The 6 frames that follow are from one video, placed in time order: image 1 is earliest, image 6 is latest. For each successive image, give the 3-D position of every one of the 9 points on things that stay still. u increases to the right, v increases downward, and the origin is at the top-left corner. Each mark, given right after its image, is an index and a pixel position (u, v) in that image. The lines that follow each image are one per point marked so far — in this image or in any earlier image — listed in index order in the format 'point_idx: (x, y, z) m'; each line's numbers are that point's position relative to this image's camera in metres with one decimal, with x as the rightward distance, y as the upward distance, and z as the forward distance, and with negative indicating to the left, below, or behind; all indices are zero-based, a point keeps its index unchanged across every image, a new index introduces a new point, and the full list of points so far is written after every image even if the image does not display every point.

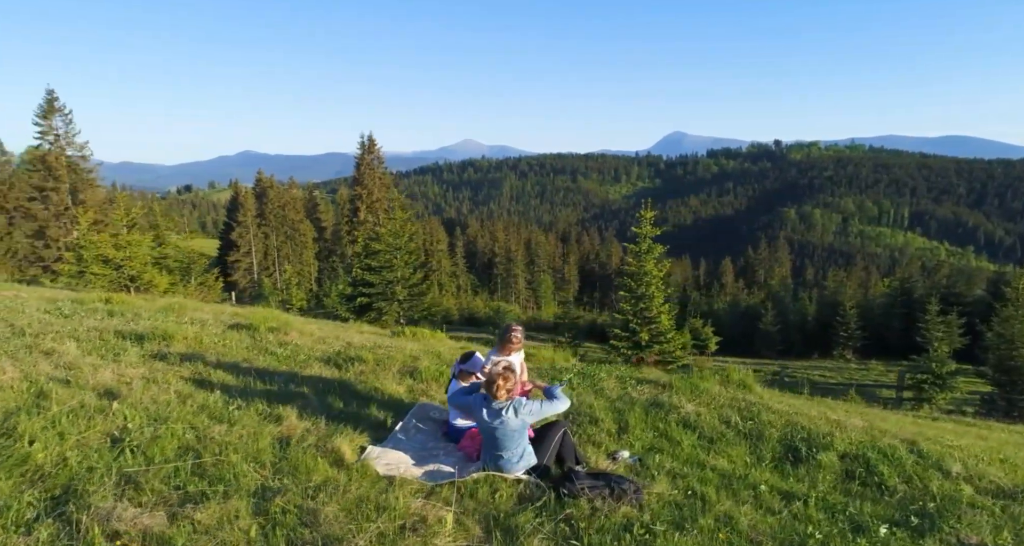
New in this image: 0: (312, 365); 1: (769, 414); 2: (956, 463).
0: (-2.9, -1.3, +9.5) m
1: (+3.7, -2.0, +9.5) m
2: (+4.8, -2.0, +7.1) m
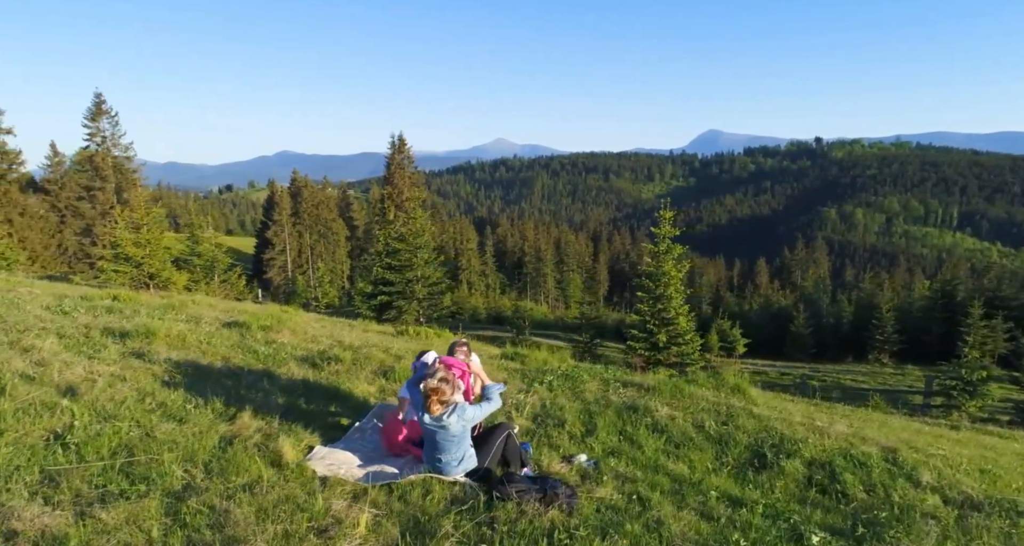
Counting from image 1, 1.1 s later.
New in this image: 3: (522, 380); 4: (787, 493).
0: (-3.2, -1.3, +9.5) m
1: (+3.4, -2.1, +9.4) m
2: (+4.4, -2.1, +7.0) m
3: (+0.2, -1.8, +11.5) m
4: (+2.4, -2.0, +5.9) m
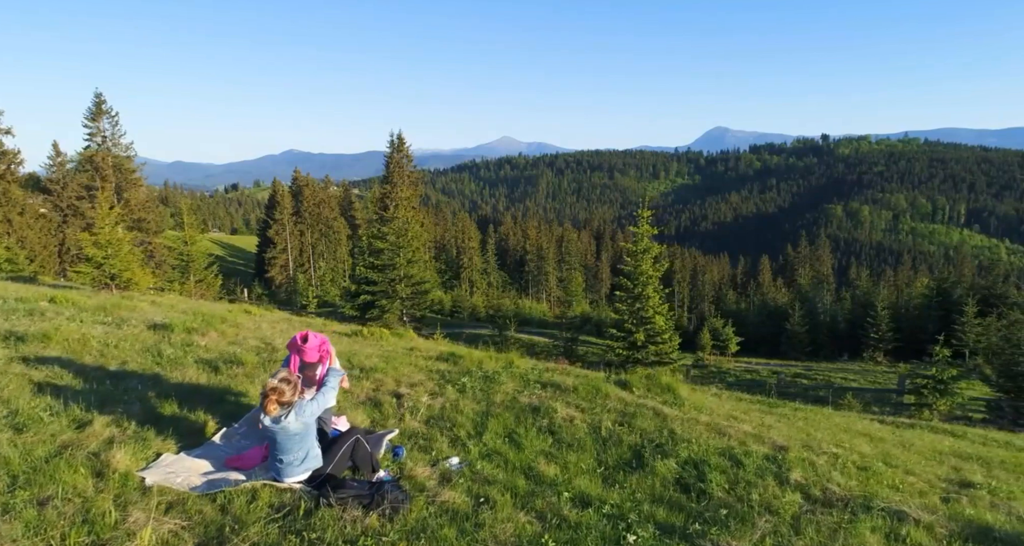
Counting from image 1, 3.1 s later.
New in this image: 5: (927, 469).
0: (-4.6, -1.3, +9.4) m
1: (+2.0, -2.1, +9.6) m
2: (+3.1, -2.1, +7.2) m
3: (-1.3, -1.9, +11.4) m
4: (+1.2, -2.0, +6.0) m
5: (+6.0, -2.8, +9.7) m
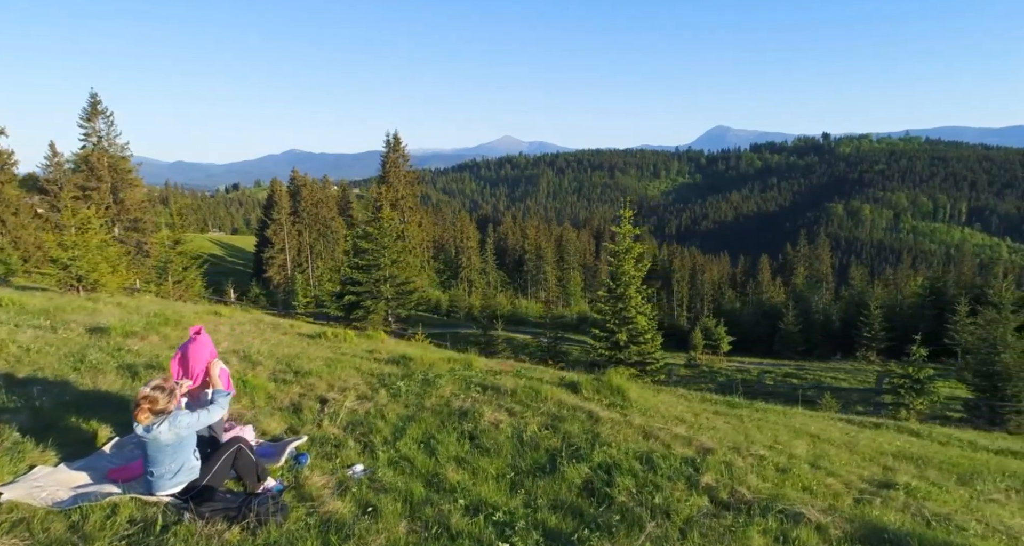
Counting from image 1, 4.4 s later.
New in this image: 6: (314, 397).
0: (-5.5, -1.4, +9.1) m
1: (+1.0, -2.1, +9.5) m
2: (+2.2, -2.1, +7.2) m
3: (-2.3, -1.9, +11.3) m
4: (+0.3, -2.0, +5.9) m
5: (+5.0, -2.8, +9.8) m
6: (-2.8, -1.8, +9.4) m
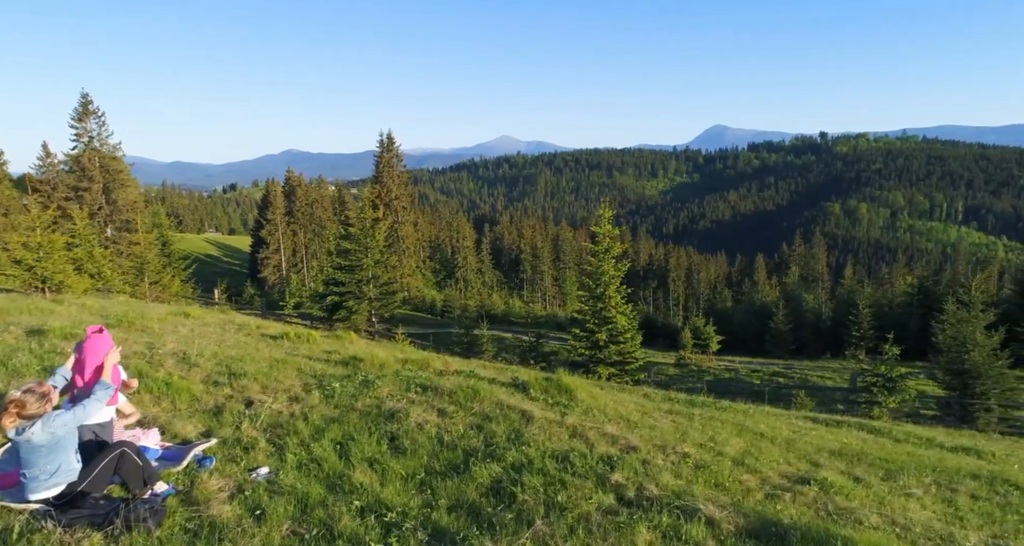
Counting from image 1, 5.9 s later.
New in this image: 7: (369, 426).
0: (-6.5, -1.4, +8.9) m
1: (0.0, -2.1, +9.5) m
2: (+1.3, -2.1, +7.3) m
3: (-3.4, -1.9, +11.2) m
4: (-0.6, -2.0, +5.9) m
5: (+4.0, -2.8, +9.9) m
6: (-3.8, -1.8, +9.3) m
7: (-1.8, -1.9, +8.4) m
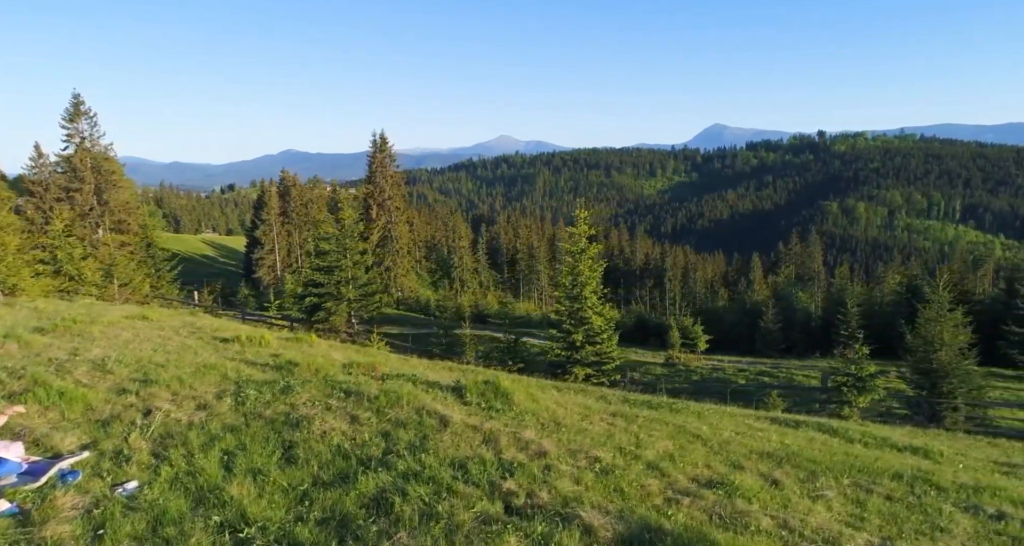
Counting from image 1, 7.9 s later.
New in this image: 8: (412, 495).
0: (-7.7, -1.5, +8.5) m
1: (-1.2, -2.2, +9.3) m
2: (+0.2, -2.2, +7.1) m
3: (-4.7, -2.0, +10.9) m
4: (-1.6, -2.0, +5.7) m
5: (+2.8, -2.9, +9.9) m
6: (-5.0, -1.8, +9.0) m
7: (-3.0, -2.0, +8.1) m
8: (-0.9, -2.1, +6.1) m
